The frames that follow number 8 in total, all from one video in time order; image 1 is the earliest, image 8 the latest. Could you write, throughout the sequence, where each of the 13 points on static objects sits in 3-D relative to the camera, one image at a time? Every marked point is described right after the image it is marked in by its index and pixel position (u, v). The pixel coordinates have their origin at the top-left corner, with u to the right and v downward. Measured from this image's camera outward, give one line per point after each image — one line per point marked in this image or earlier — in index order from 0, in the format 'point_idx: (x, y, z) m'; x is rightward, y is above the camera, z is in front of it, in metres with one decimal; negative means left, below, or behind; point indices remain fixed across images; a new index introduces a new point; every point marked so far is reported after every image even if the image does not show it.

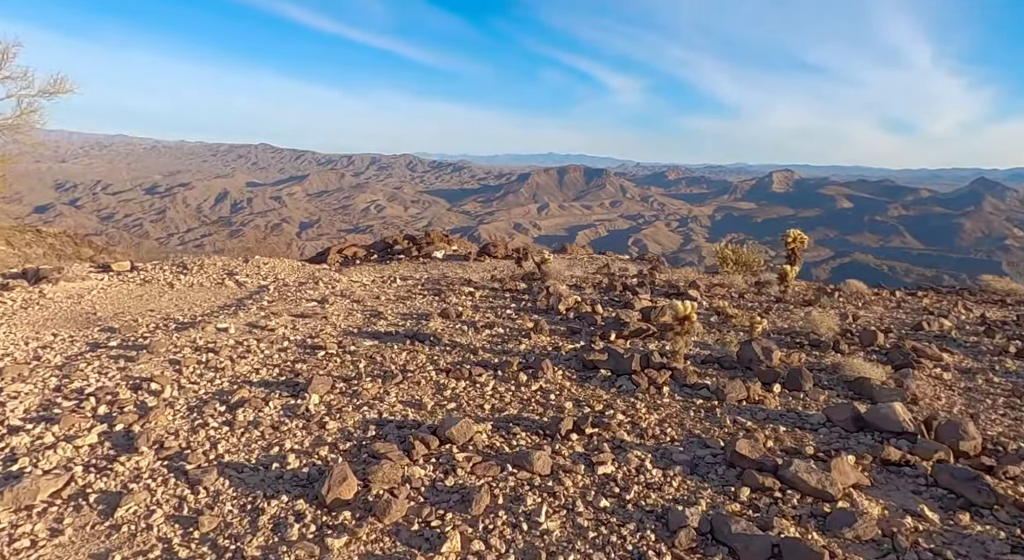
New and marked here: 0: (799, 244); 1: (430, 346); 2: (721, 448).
0: (+5.3, +0.6, +11.5) m
1: (-0.9, -0.7, +6.9) m
2: (+1.4, -1.1, +4.1) m
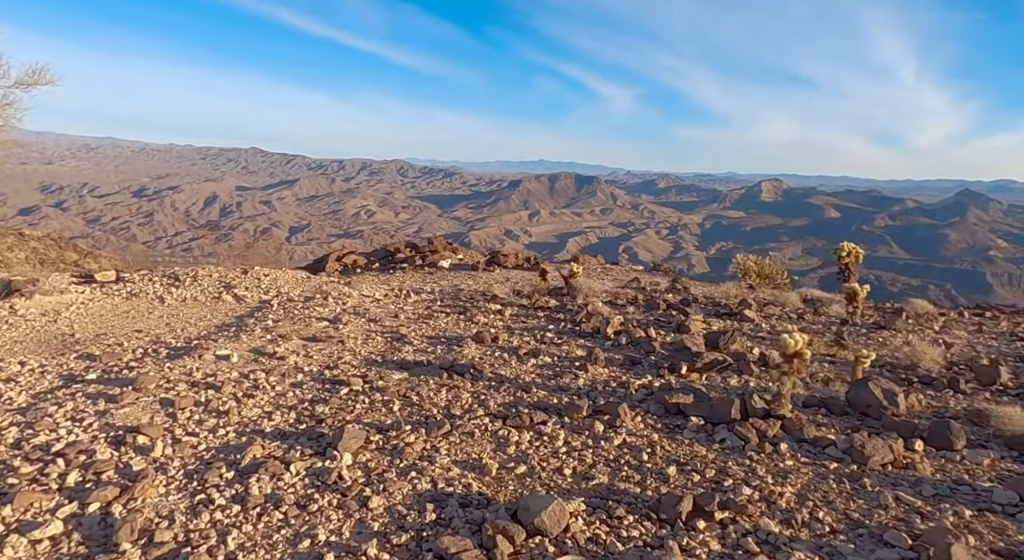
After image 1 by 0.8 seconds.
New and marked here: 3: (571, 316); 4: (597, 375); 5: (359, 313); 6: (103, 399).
0: (+5.7, +0.3, +10.5) m
1: (-0.4, -0.9, +5.9) m
2: (+1.9, -1.3, +3.0) m
3: (+0.9, -0.5, +8.8) m
4: (+0.8, -0.9, +6.1) m
5: (-2.1, -0.5, +8.8) m
6: (-3.3, -1.0, +5.1) m
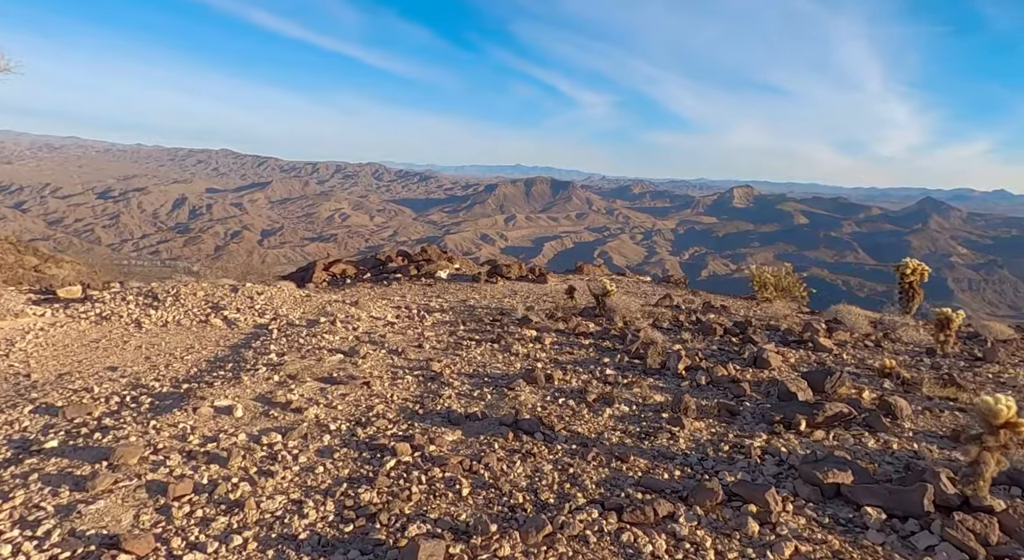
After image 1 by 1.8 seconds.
0: (+6.2, 0.0, +9.5) m
1: (+0.3, -1.2, +4.6) m
2: (+2.7, -1.5, +1.9) m
3: (+1.4, -0.8, +7.6) m
4: (+1.4, -1.2, +4.9) m
5: (-1.6, -0.7, +7.5) m
6: (-2.6, -1.2, +3.7) m
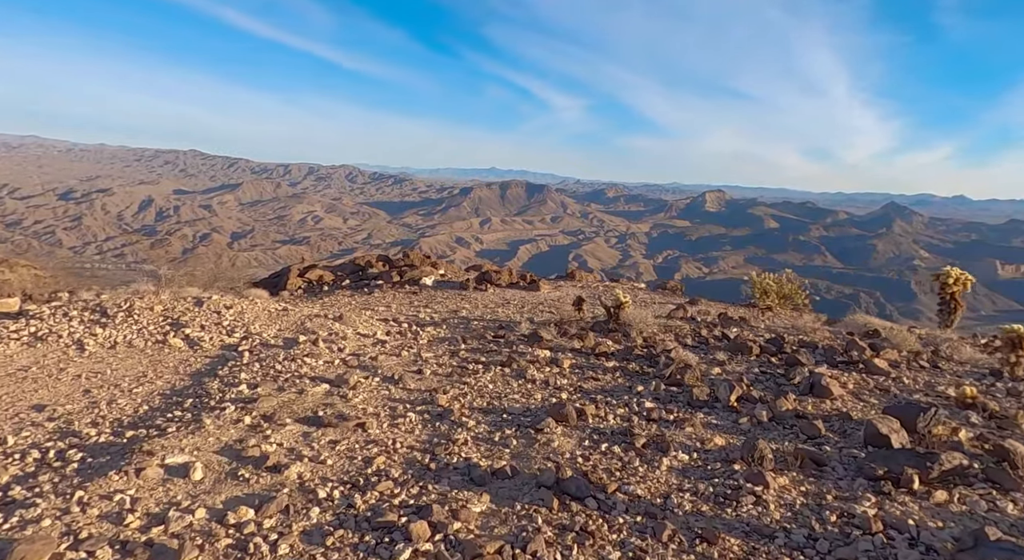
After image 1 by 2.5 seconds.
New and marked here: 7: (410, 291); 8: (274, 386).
0: (+6.2, -0.1, +8.7) m
1: (+0.5, -1.3, +3.6) m
2: (+3.0, -1.7, +0.9) m
3: (+1.5, -0.9, +6.6) m
4: (+1.7, -1.3, +3.9) m
5: (-1.4, -0.9, +6.3) m
6: (-2.3, -1.3, +2.5) m
7: (-2.6, -0.3, +16.6) m
8: (-2.2, -0.9, +5.7) m
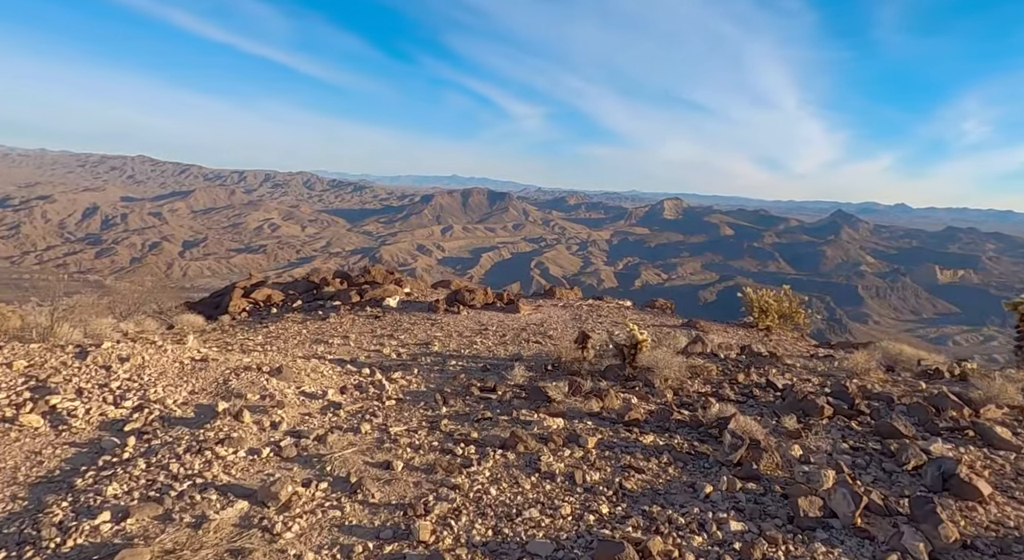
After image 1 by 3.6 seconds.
0: (+6.1, -0.5, +7.2) m
1: (+0.8, -1.7, +1.7) m
2: (+3.4, -1.9, -0.8) m
3: (+1.6, -1.3, +4.7) m
4: (+1.9, -1.6, +2.1) m
5: (-1.4, -1.3, +4.3) m
6: (-2.0, -1.7, +0.5) m
7: (-3.2, -0.8, +14.5) m
8: (-2.1, -1.3, +3.6) m
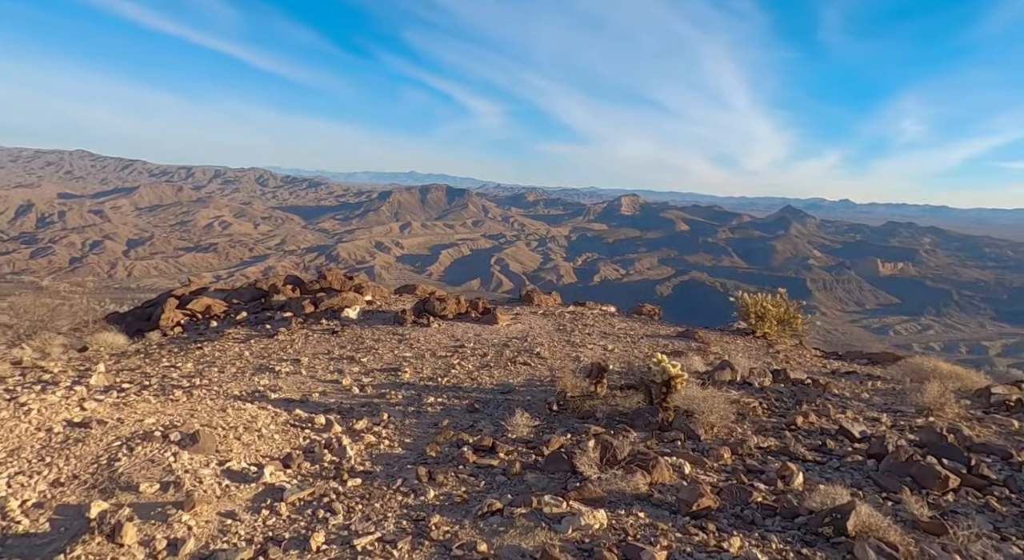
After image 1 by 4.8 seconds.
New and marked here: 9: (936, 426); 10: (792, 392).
0: (+6.1, -0.6, +5.9) m
1: (+1.1, -1.9, +0.1) m
2: (+3.9, -2.1, -2.3) m
3: (+1.8, -1.5, +3.2) m
4: (+2.2, -1.8, +0.5) m
5: (-1.2, -1.5, +2.6) m
6: (-1.6, -1.9, -1.3) m
7: (-3.7, -1.0, +12.6) m
8: (-1.8, -1.5, +1.8) m
9: (+3.8, -1.3, +5.7) m
10: (+3.2, -1.2, +7.0) m
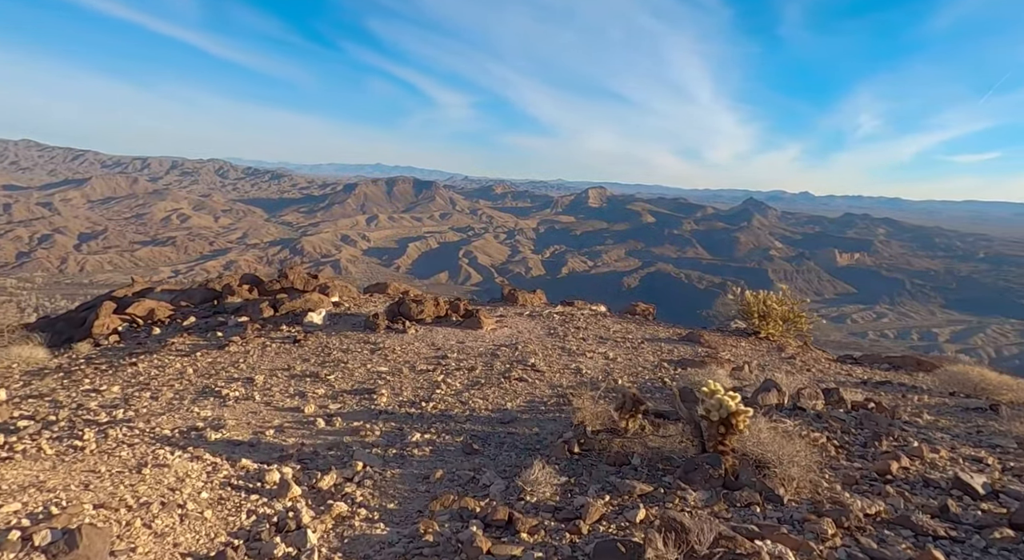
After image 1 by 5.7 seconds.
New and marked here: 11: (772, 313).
0: (+6.2, -0.6, +4.8) m
1: (+1.6, -2.0, -1.3) m
2: (+4.5, -2.3, -3.4) m
3: (+2.0, -1.6, +1.9) m
4: (+2.6, -2.0, -0.7) m
5: (-0.9, -1.6, +1.1) m
6: (-1.1, -2.1, -2.8) m
7: (-3.9, -1.0, +11.0) m
8: (-1.5, -1.7, +0.3) m
9: (+3.9, -1.3, +4.5) m
10: (+3.2, -1.3, +5.7) m
11: (+5.8, -0.7, +13.9) m
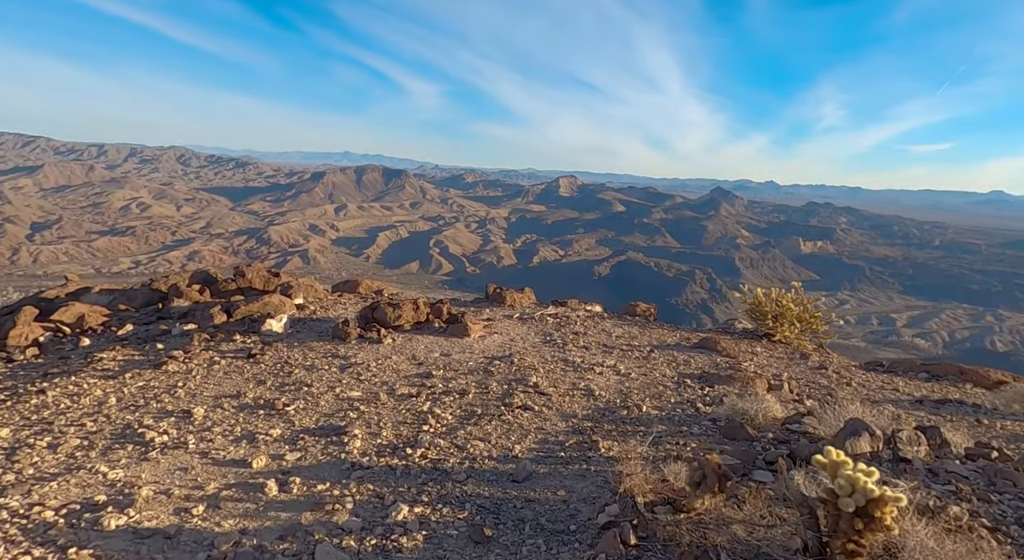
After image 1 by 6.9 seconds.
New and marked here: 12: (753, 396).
0: (+6.4, -0.7, +3.5) m
1: (+2.0, -2.2, -2.7) m
2: (+5.0, -2.5, -4.7) m
3: (+2.3, -1.7, +0.5) m
4: (+3.1, -2.2, -2.1) m
5: (-0.5, -1.8, -0.4) m
6: (-0.5, -2.3, -4.3) m
7: (-4.0, -1.0, +9.3) m
8: (-1.1, -1.9, -1.3) m
9: (+4.1, -1.5, +3.2) m
10: (+3.4, -1.4, +4.4) m
11: (+5.6, -0.7, +12.6) m
12: (+2.8, -1.1, +7.1) m
